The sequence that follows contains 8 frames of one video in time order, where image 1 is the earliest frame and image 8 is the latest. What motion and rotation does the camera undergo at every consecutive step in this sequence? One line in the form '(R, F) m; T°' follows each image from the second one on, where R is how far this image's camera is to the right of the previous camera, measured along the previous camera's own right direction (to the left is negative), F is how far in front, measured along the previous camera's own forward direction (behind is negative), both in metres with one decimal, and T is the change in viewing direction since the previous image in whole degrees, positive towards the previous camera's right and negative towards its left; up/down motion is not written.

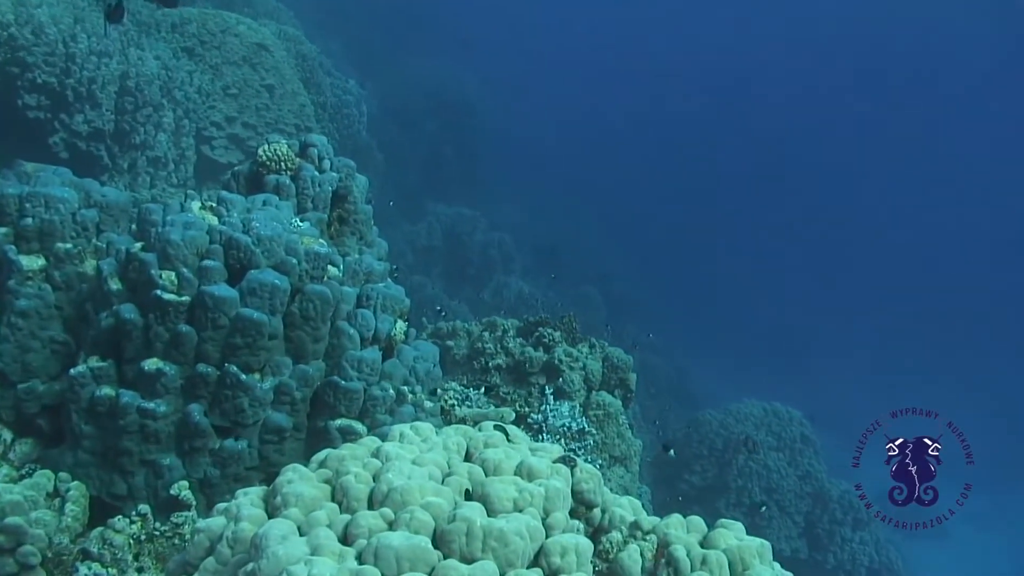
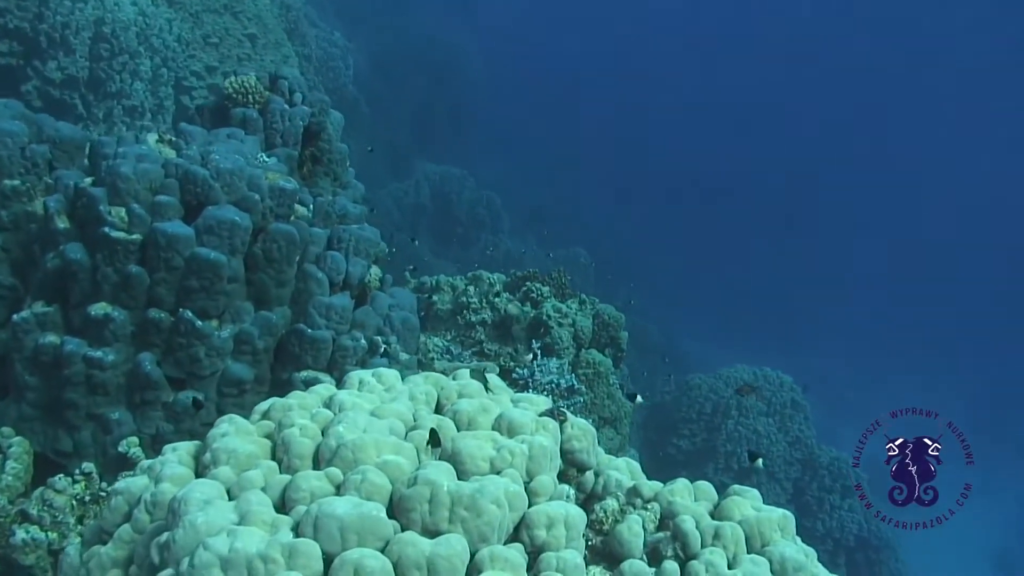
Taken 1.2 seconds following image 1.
(0.0, +0.8) m; +1°
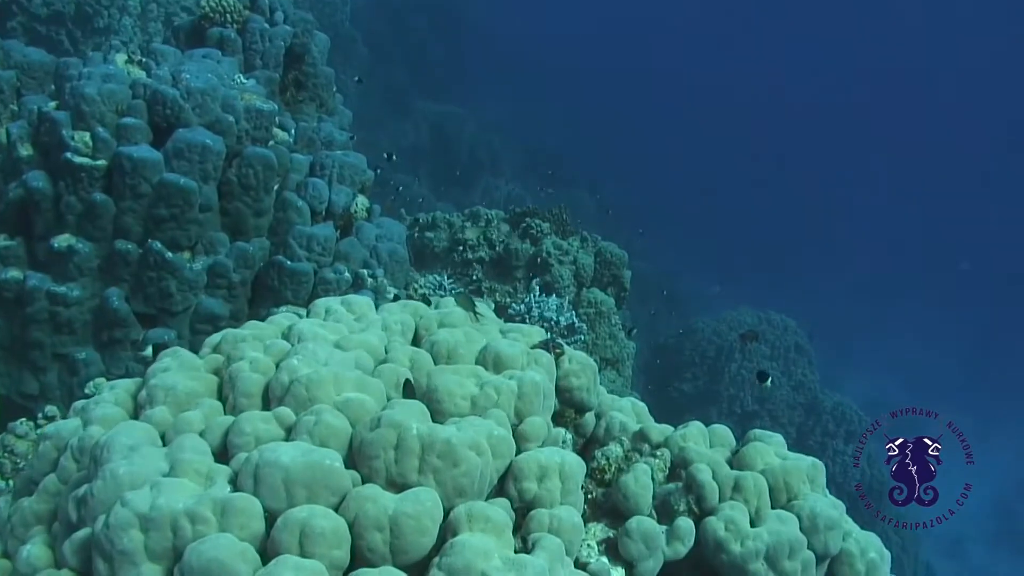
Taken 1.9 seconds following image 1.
(0.0, +0.6) m; 0°
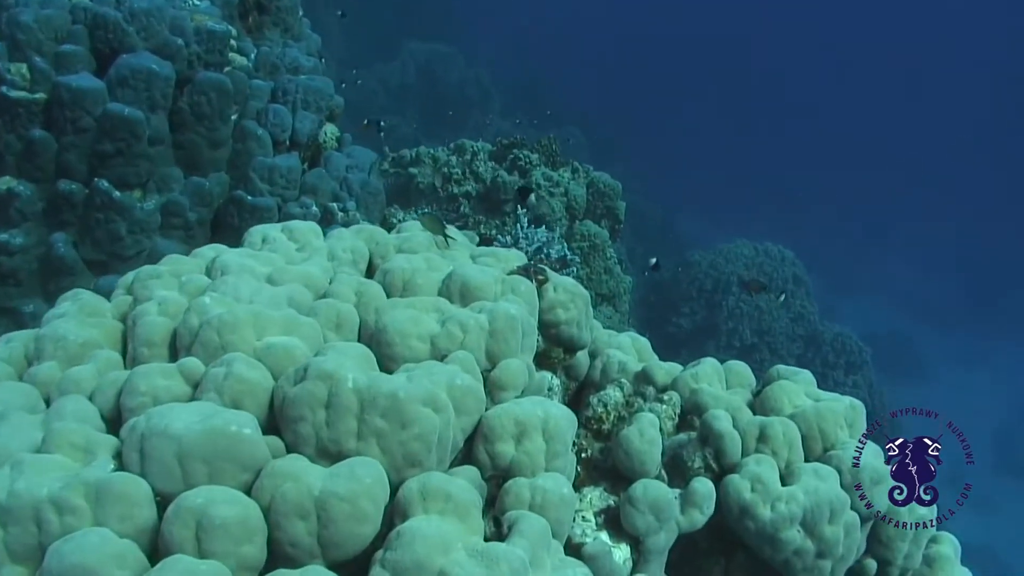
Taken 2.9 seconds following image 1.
(+0.1, +0.6) m; 0°
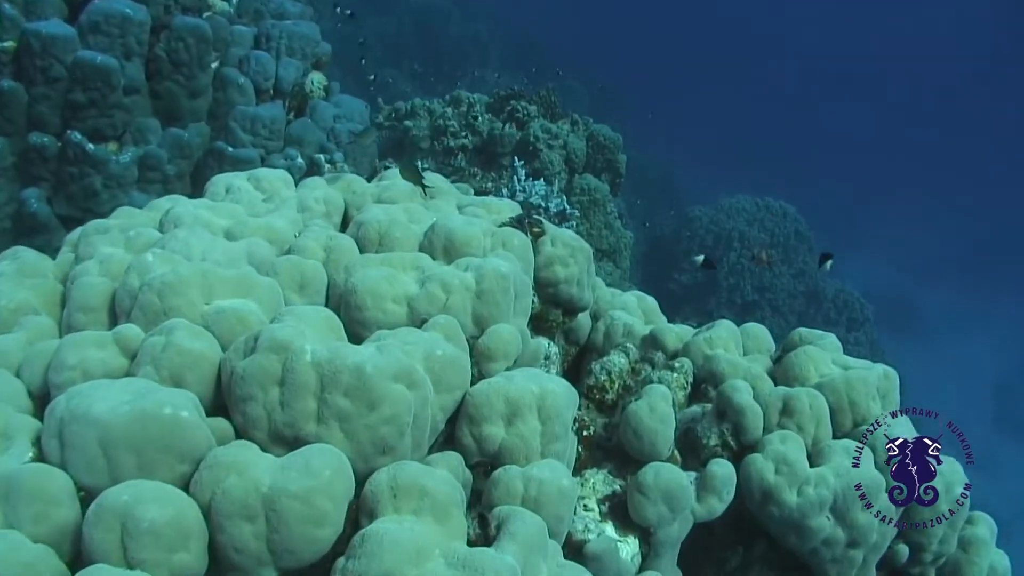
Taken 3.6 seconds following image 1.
(0.0, +0.3) m; 0°
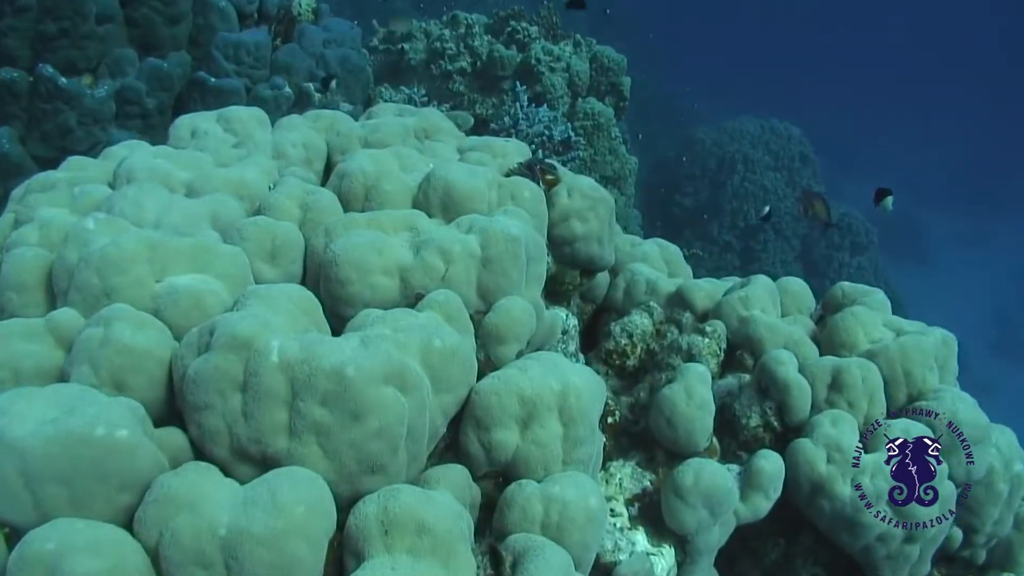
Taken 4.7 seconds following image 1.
(0.0, +0.3) m; 0°
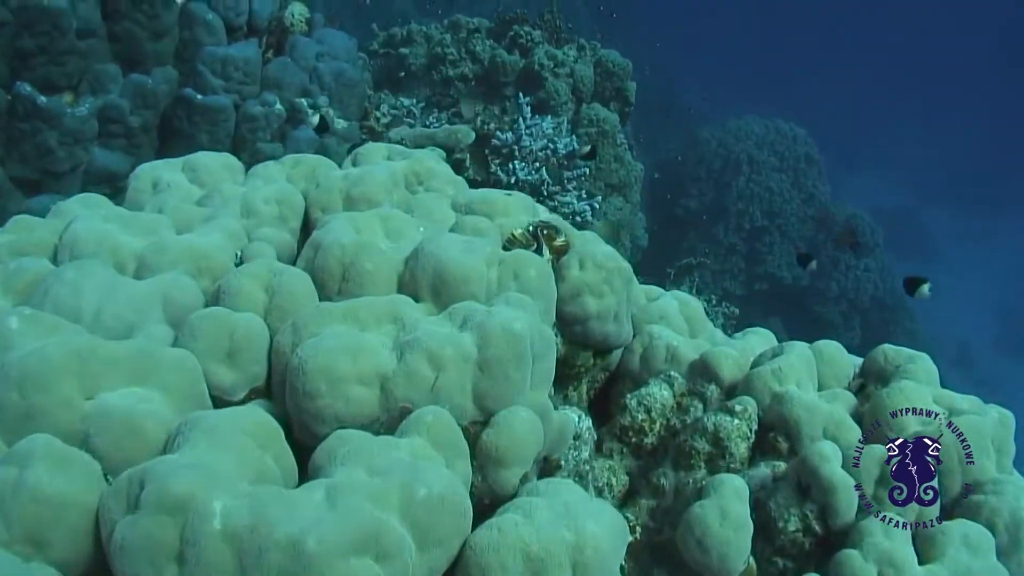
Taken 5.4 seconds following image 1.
(0.0, +0.3) m; 0°
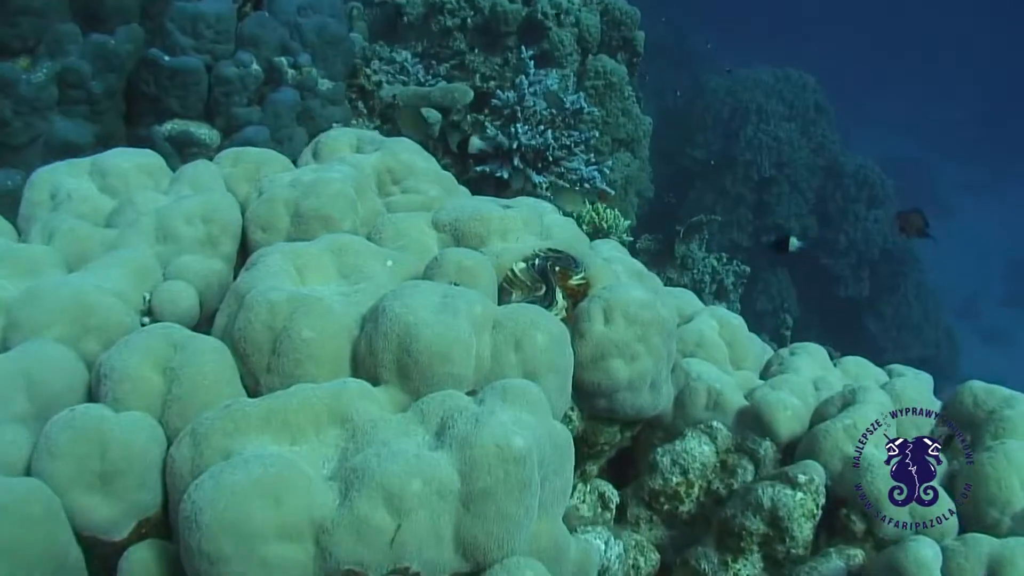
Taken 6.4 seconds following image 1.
(0.0, +0.5) m; 0°
